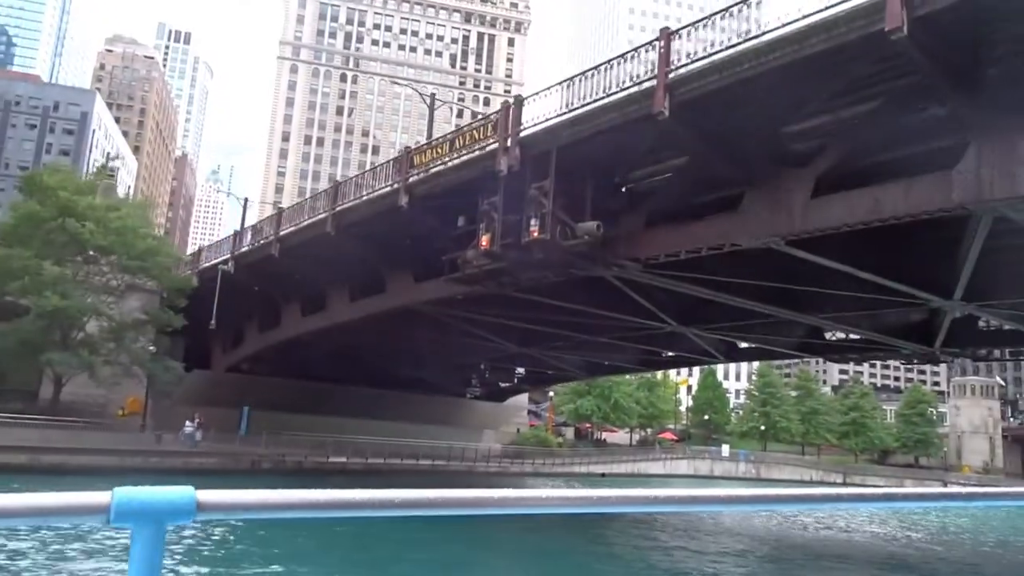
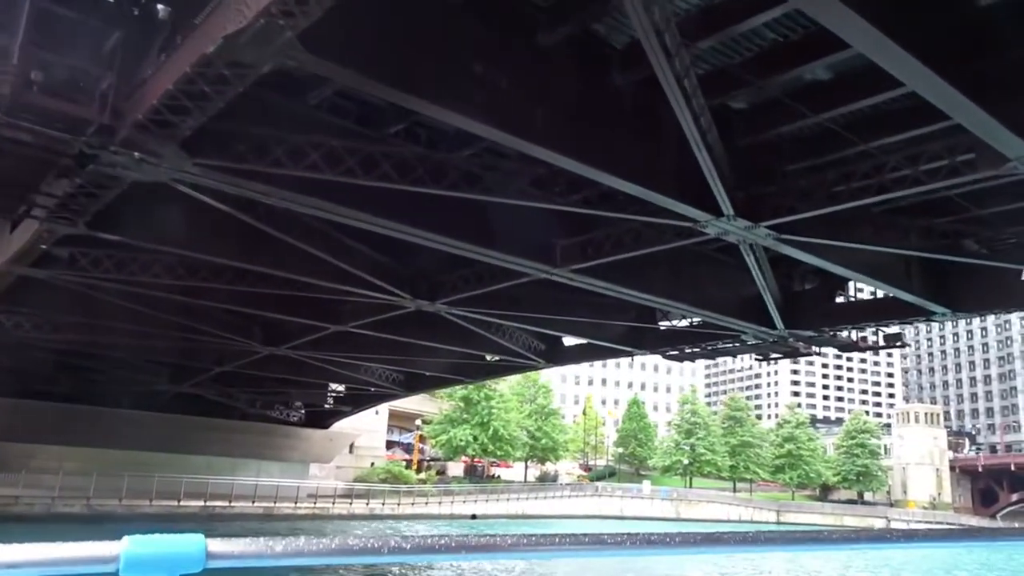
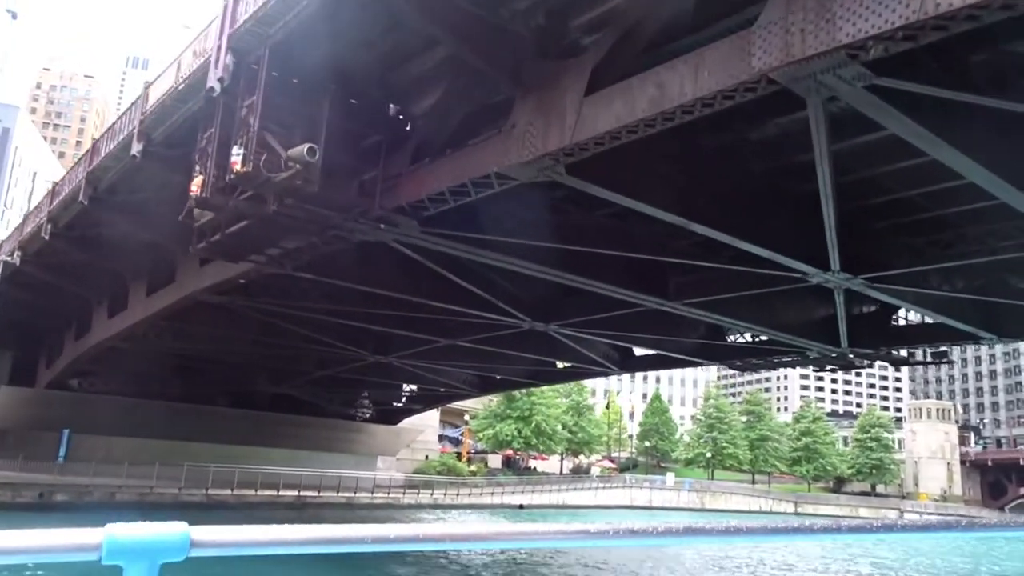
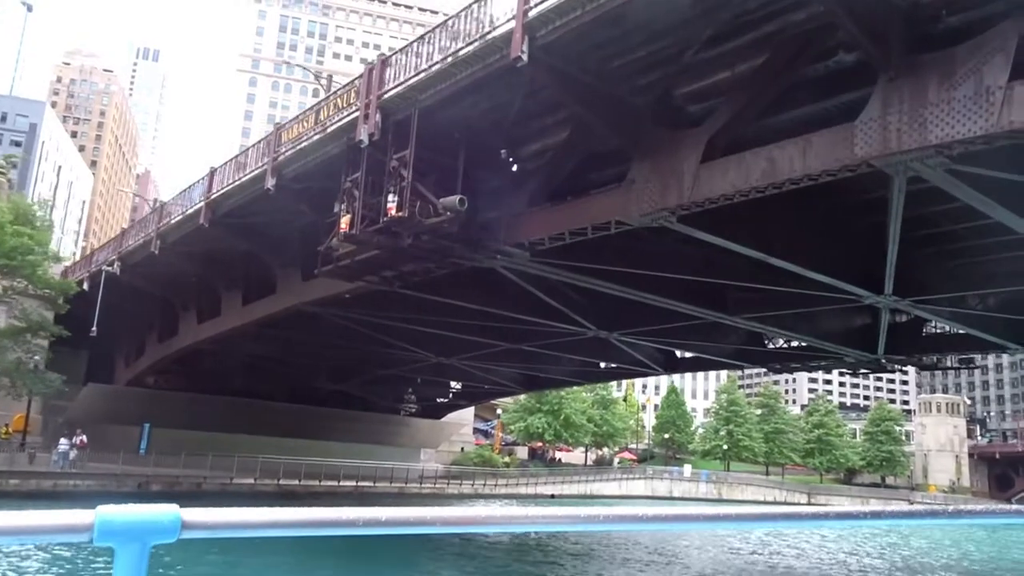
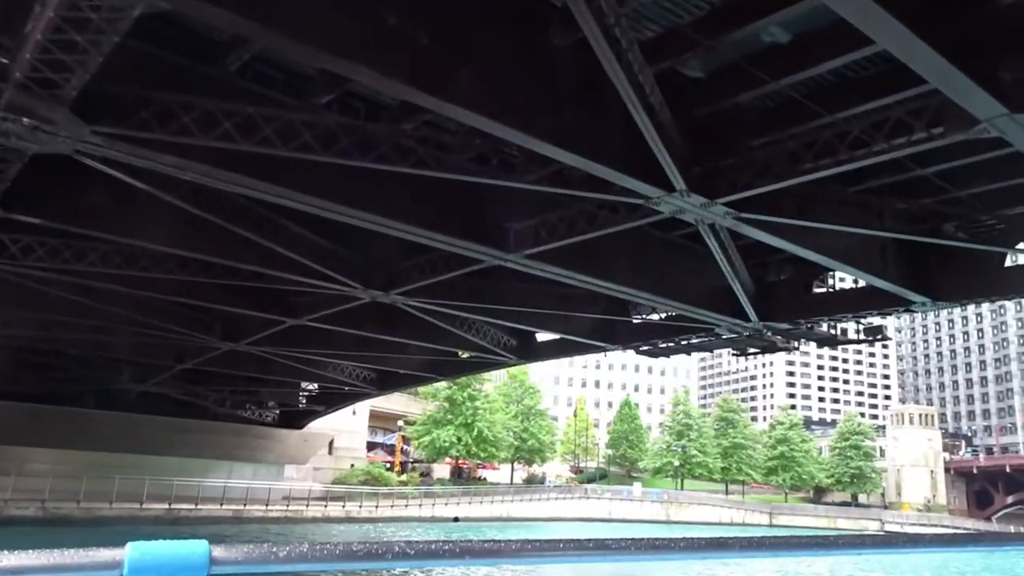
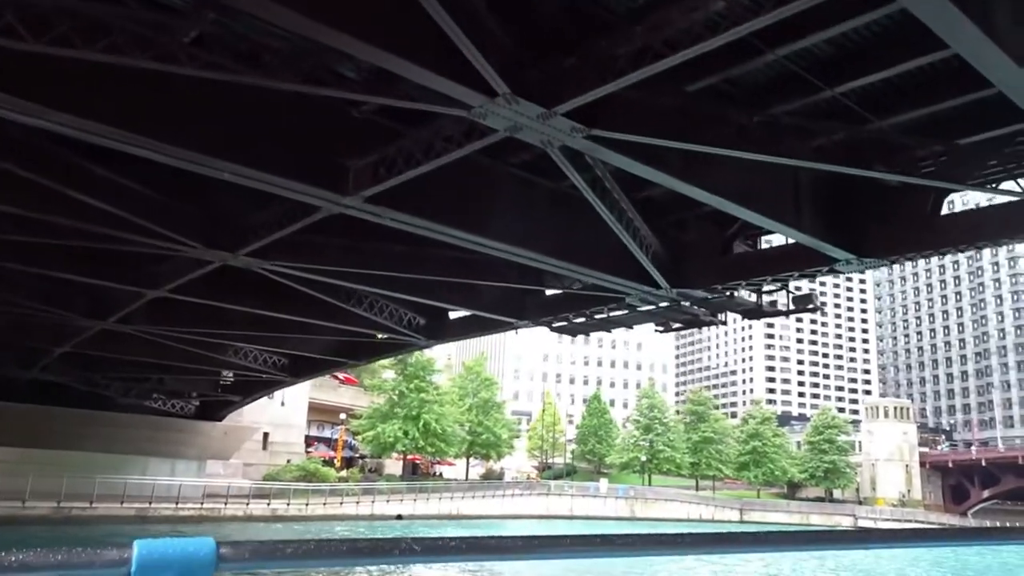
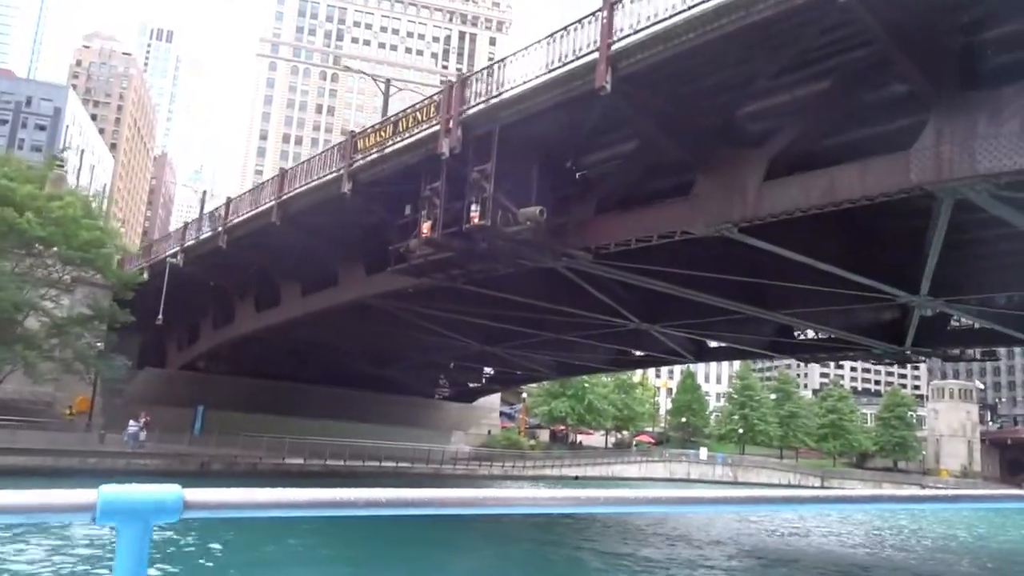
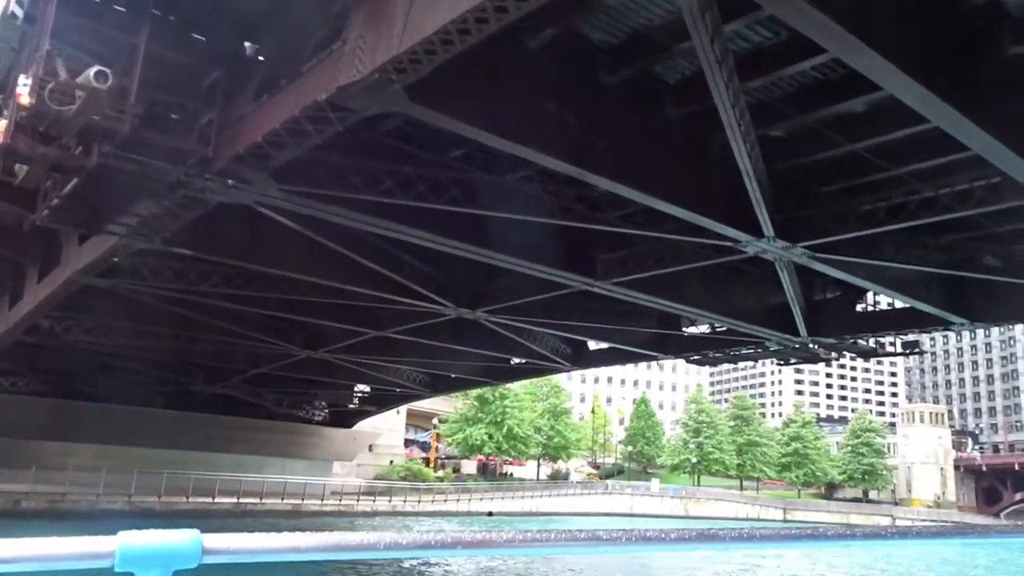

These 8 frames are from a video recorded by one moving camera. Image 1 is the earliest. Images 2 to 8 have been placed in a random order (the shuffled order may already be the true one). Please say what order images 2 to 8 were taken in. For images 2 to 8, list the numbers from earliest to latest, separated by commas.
7, 4, 3, 8, 2, 5, 6
